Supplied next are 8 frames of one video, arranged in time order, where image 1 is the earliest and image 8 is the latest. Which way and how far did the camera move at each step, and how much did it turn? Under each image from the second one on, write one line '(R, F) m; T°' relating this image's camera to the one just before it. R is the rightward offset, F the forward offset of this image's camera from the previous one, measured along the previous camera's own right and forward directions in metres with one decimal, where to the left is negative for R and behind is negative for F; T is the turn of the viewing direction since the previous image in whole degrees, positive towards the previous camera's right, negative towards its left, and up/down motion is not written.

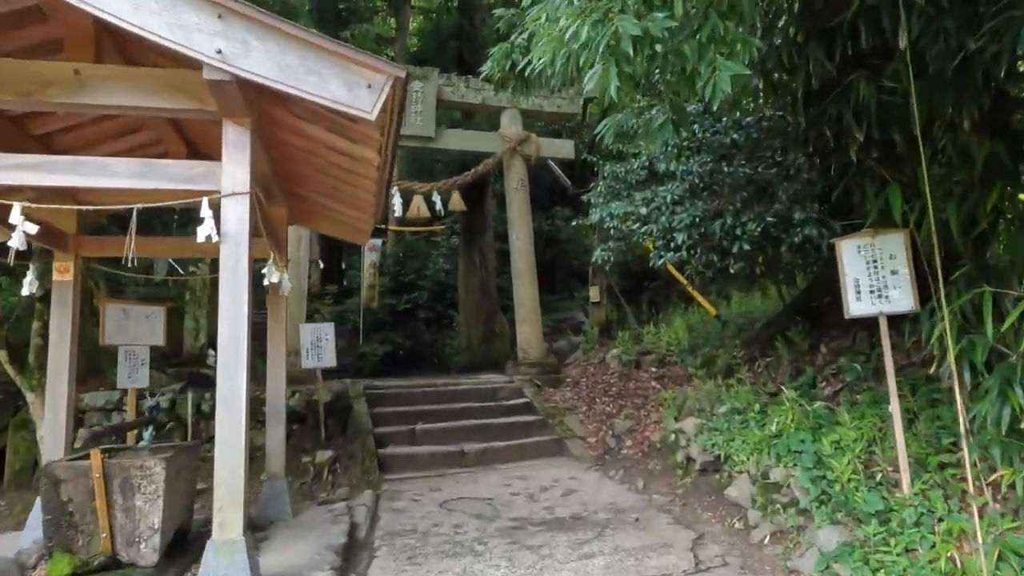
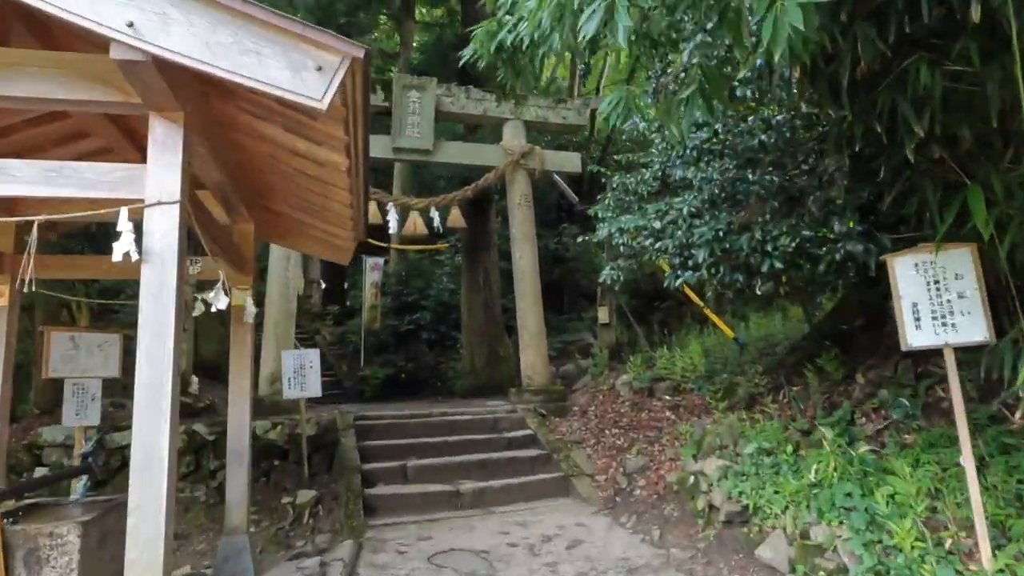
(+0.1, +0.5) m; -1°
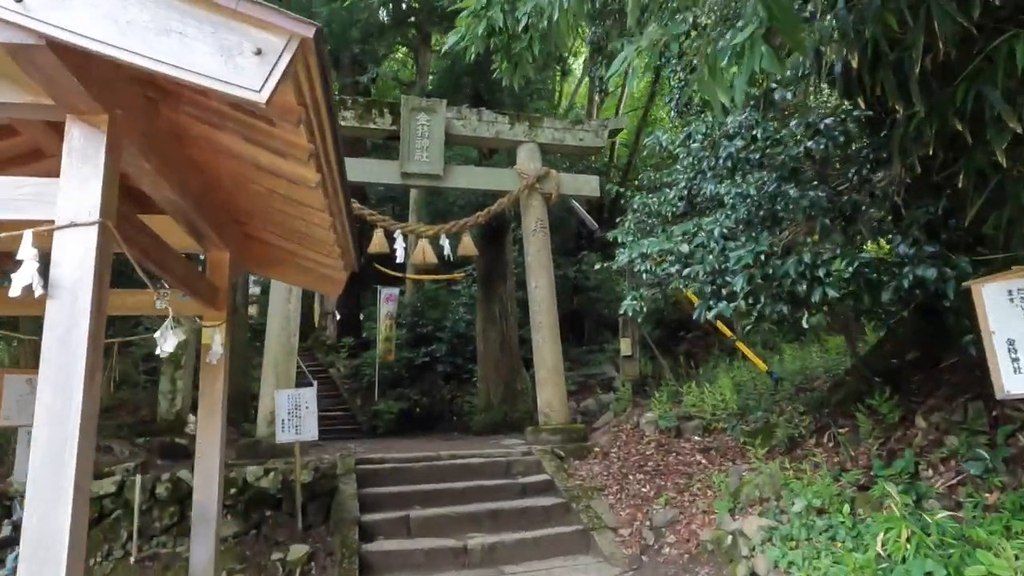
(+0.1, +0.4) m; -2°
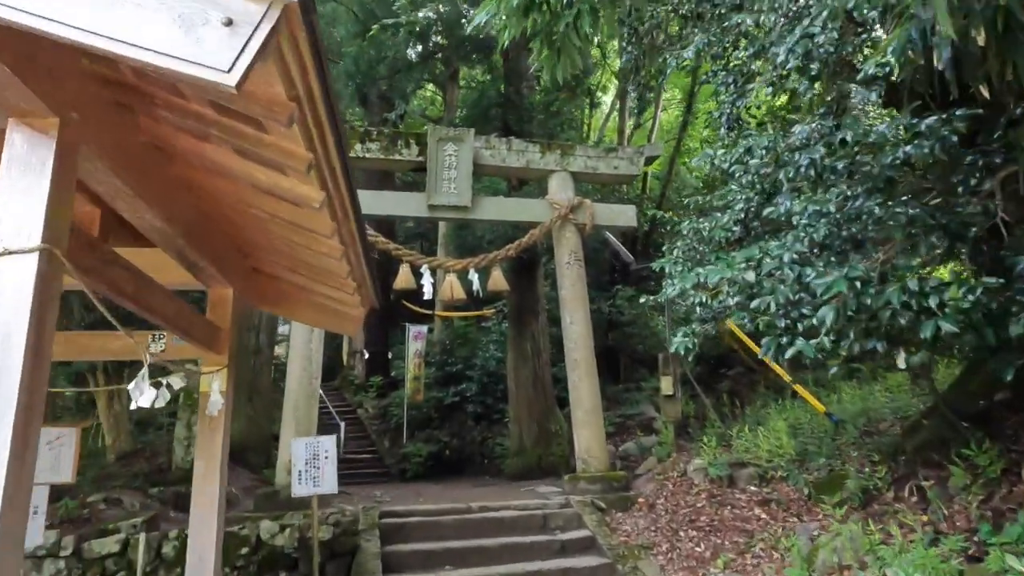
(0.0, +0.4) m; -3°
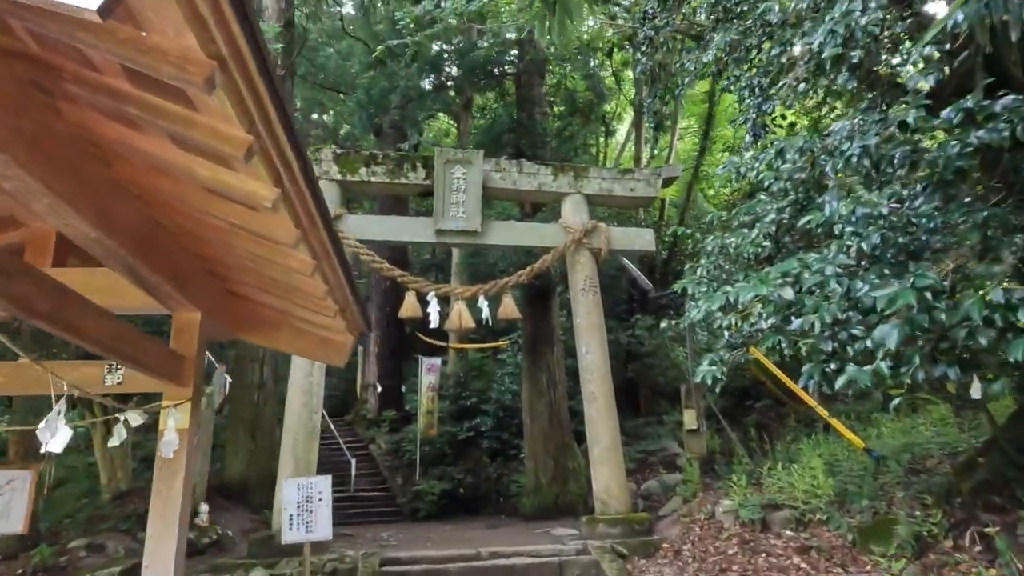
(+0.1, +0.3) m; -2°
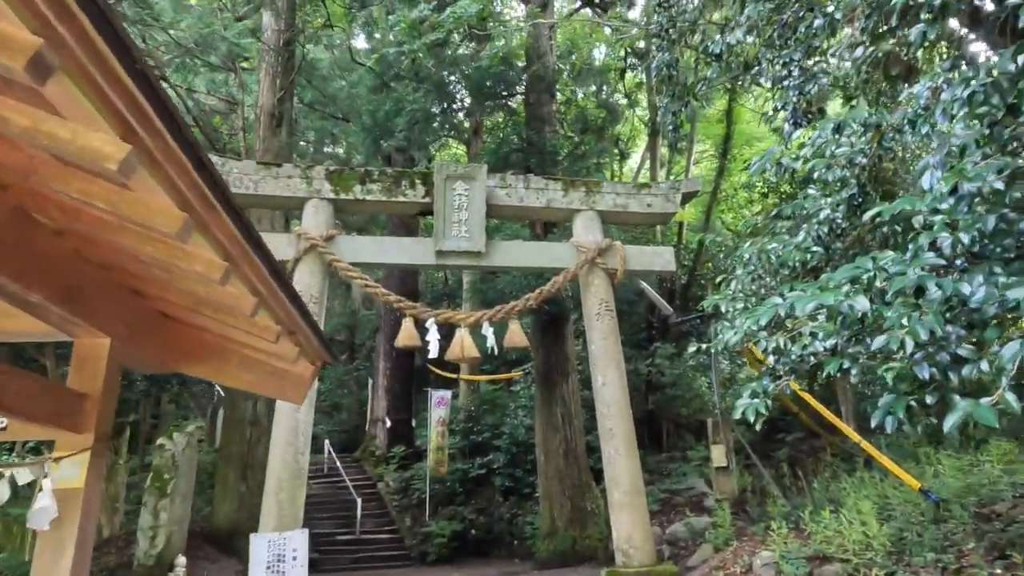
(+0.1, +0.5) m; -1°
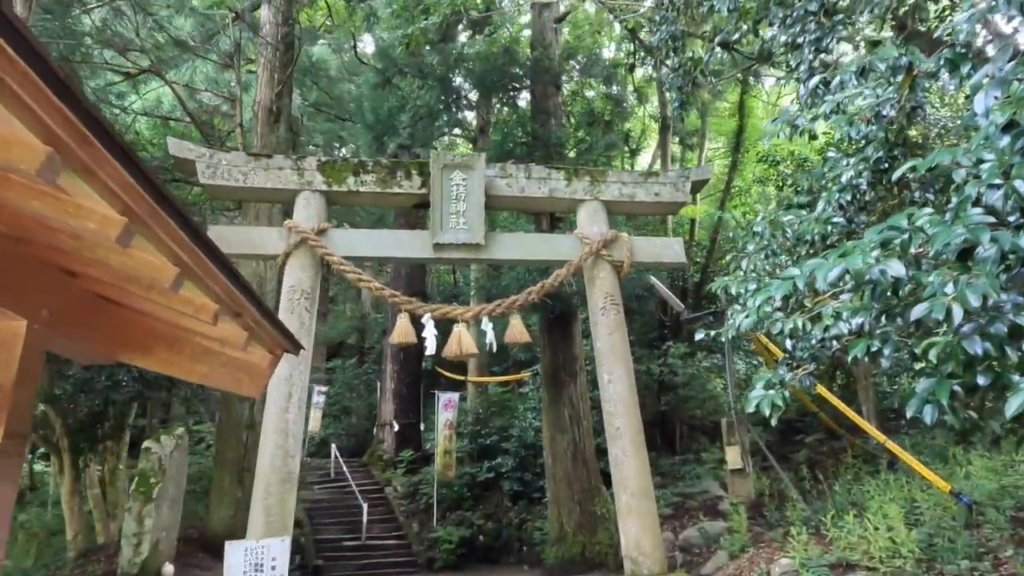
(+0.1, +0.3) m; -1°
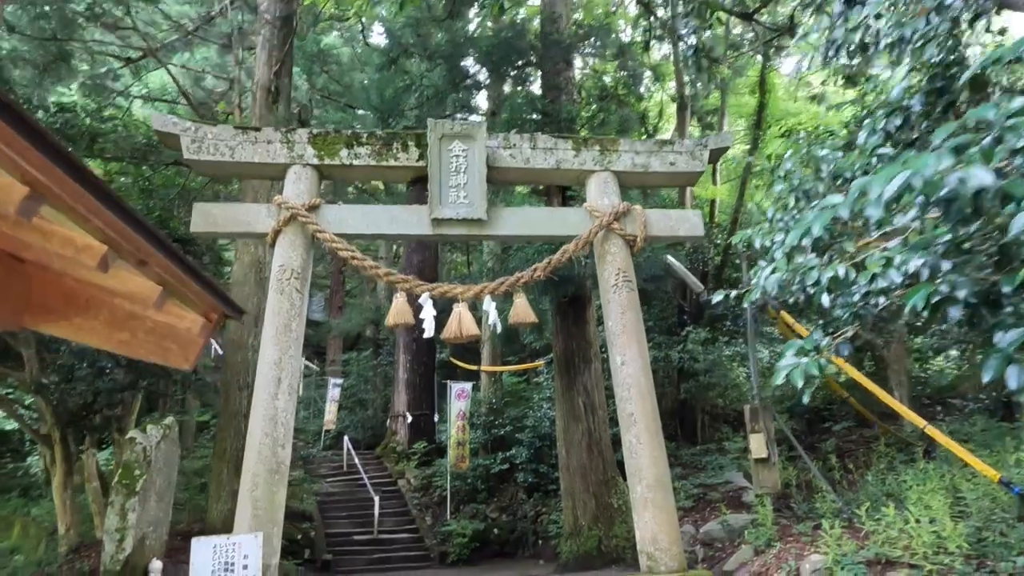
(+0.1, +0.4) m; -2°
